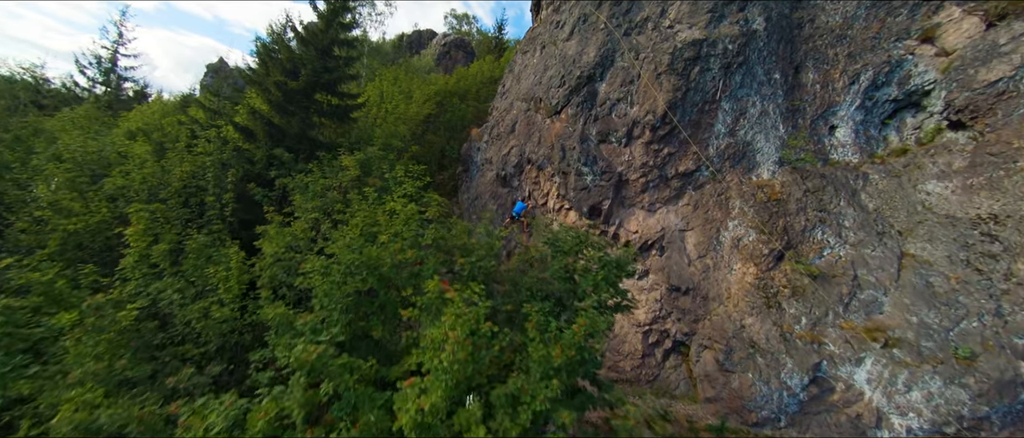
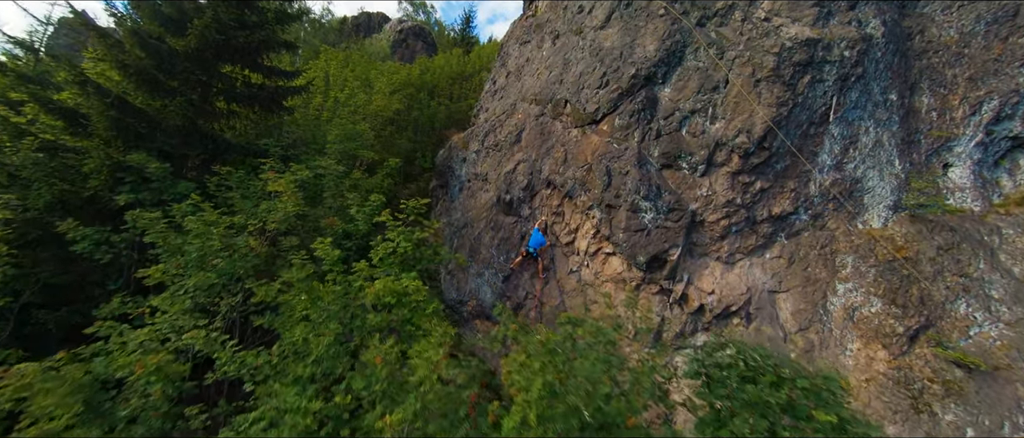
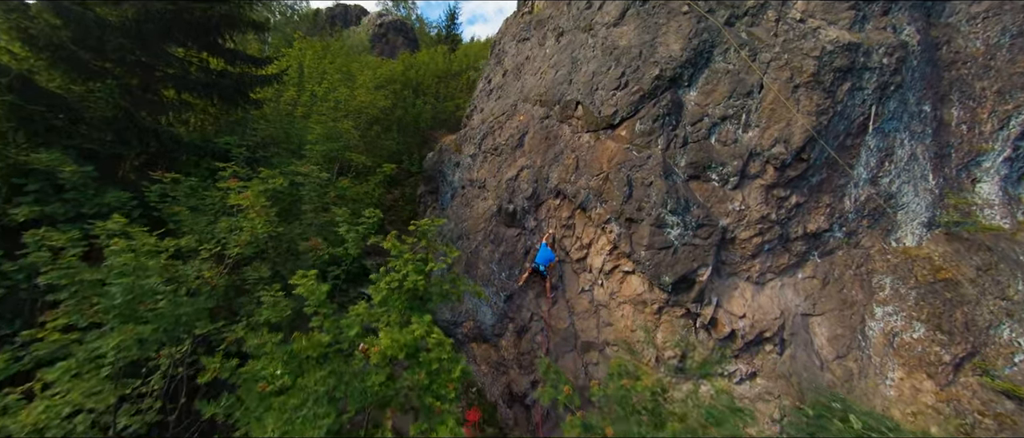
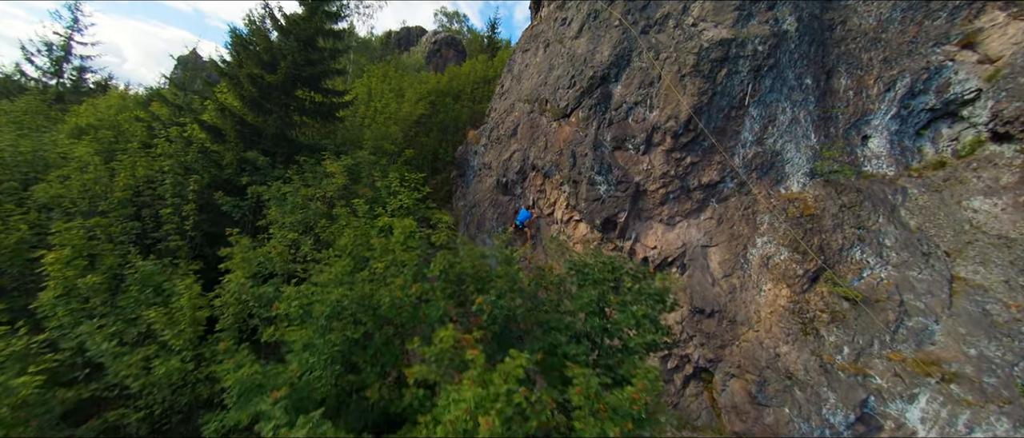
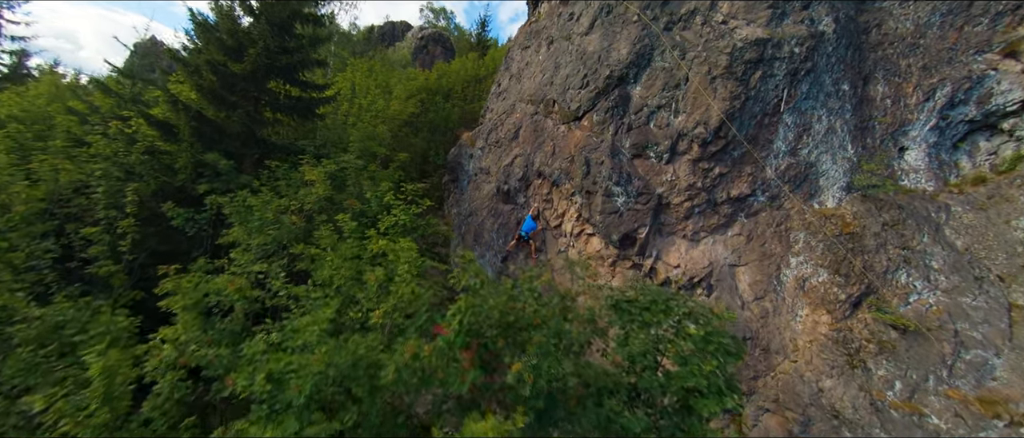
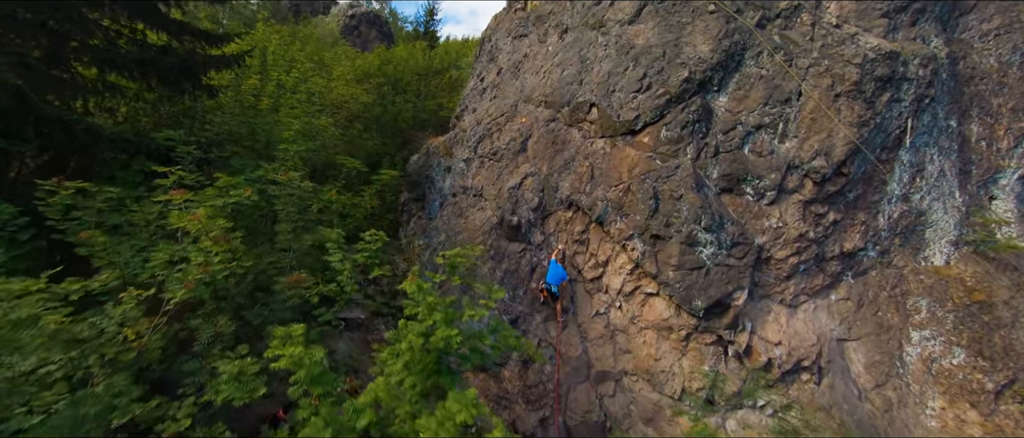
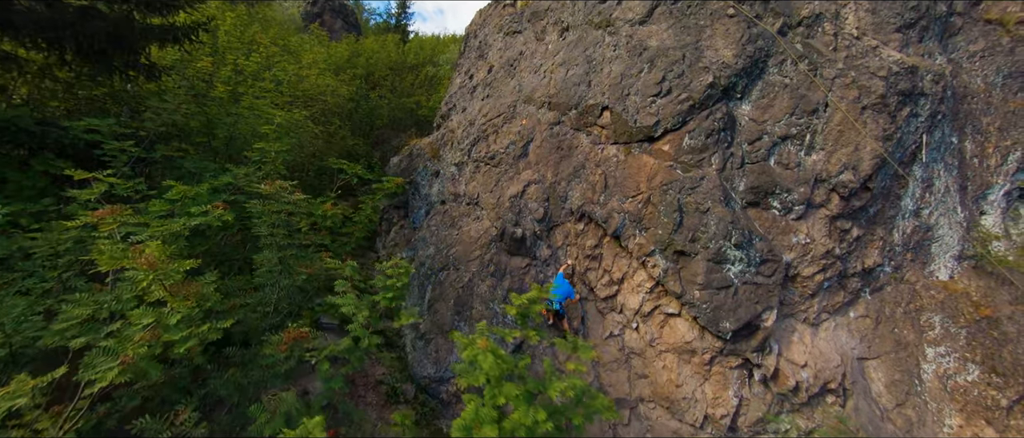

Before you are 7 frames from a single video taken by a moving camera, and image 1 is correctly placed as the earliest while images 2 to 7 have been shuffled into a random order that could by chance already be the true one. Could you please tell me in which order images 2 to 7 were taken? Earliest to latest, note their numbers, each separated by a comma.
4, 5, 2, 3, 6, 7
